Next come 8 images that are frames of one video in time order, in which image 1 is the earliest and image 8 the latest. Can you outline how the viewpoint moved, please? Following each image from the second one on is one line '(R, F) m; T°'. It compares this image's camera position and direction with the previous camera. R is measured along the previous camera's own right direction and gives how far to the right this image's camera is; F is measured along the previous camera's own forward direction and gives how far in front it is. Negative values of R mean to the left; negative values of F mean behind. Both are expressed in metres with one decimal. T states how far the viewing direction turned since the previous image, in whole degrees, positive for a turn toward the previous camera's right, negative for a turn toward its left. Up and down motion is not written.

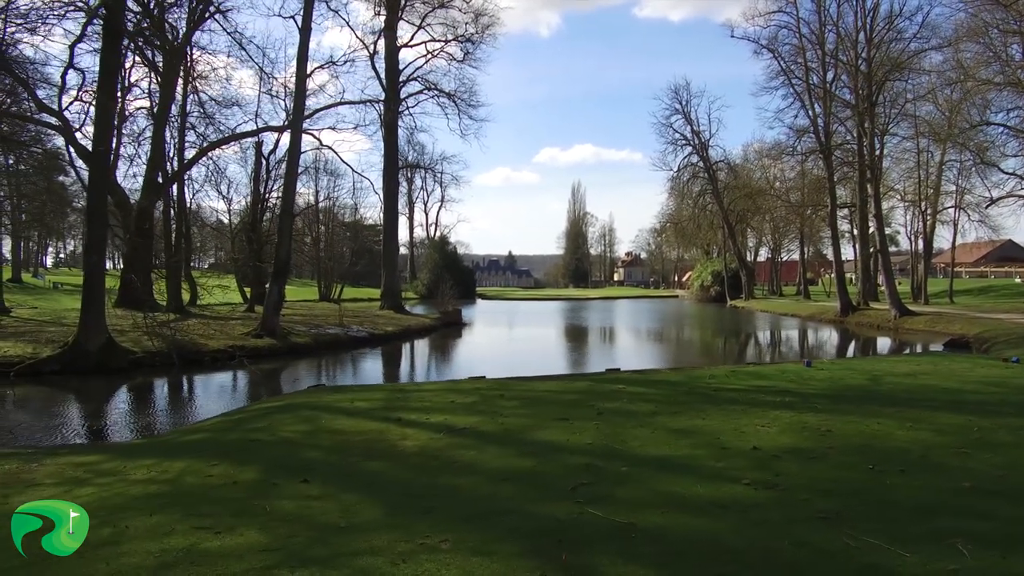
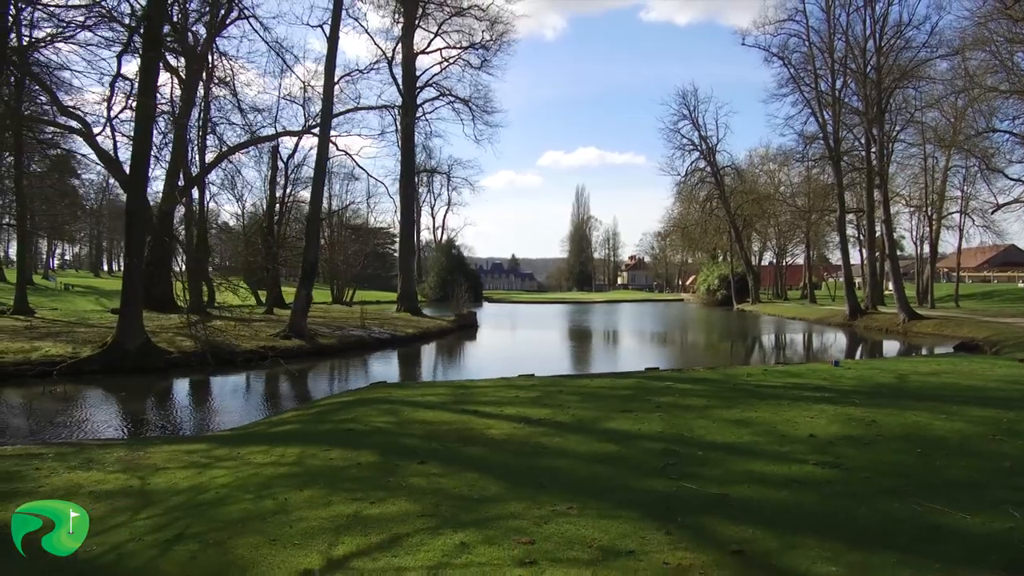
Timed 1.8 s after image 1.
(-0.6, -0.5) m; 0°
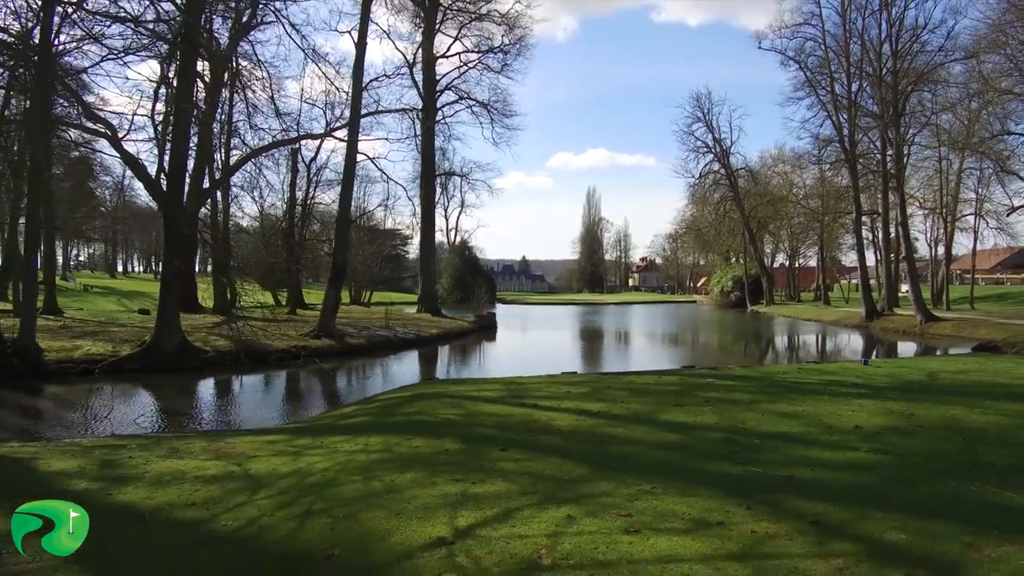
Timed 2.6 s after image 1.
(-0.4, -0.4) m; -1°
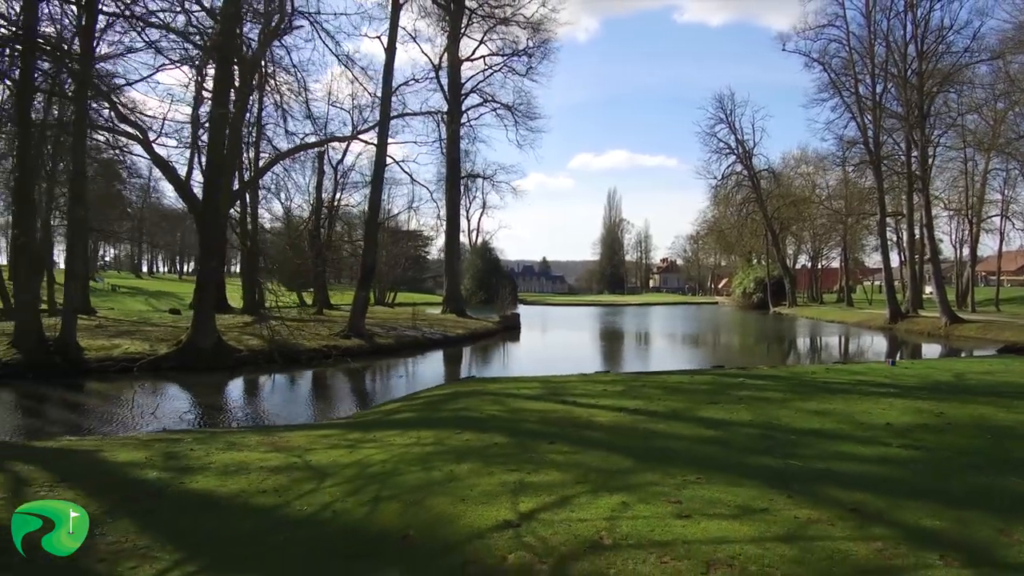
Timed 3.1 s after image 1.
(-0.2, -0.3) m; -2°
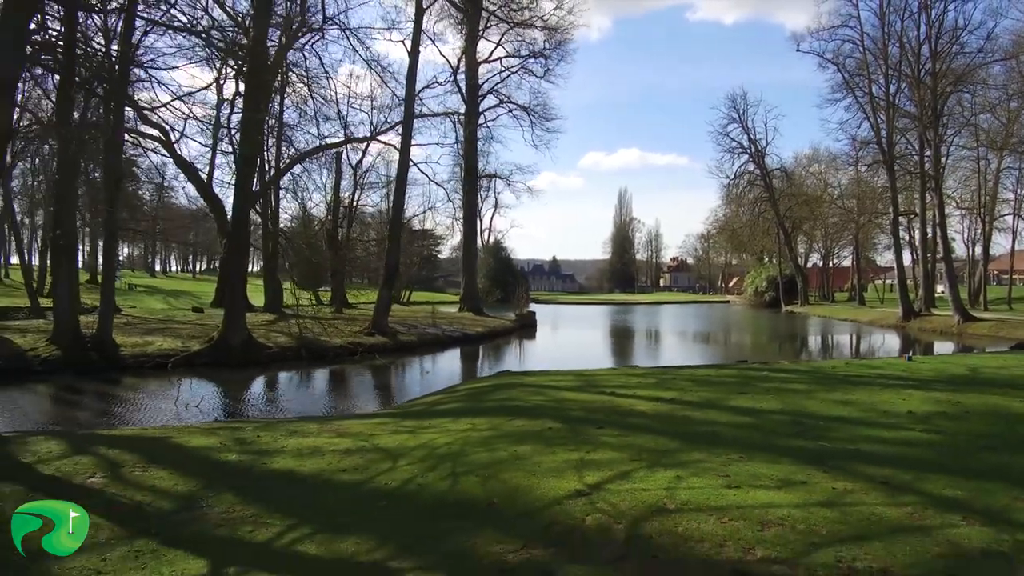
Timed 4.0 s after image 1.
(-0.3, -0.4) m; -1°
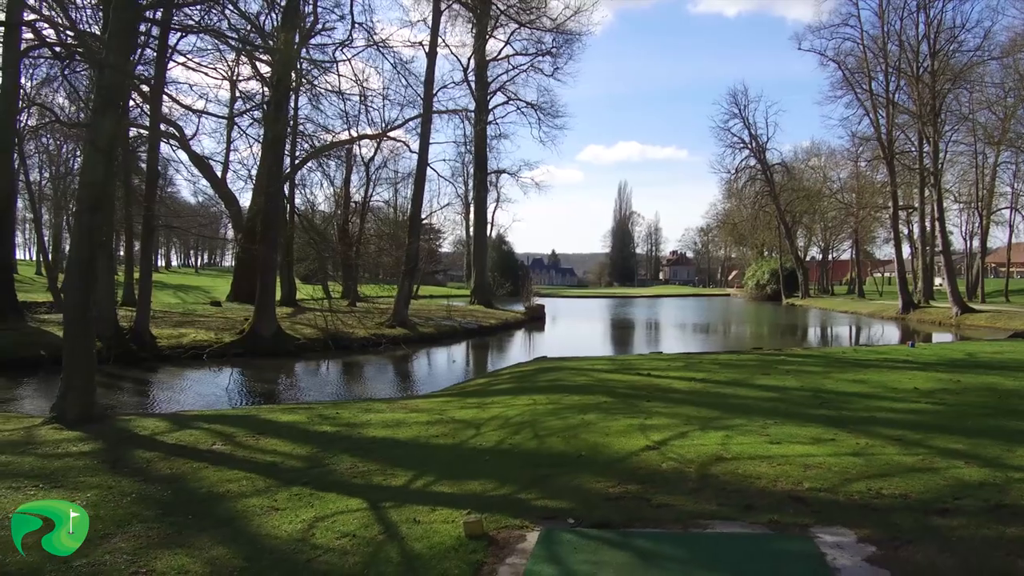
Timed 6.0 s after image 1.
(-0.6, -0.8) m; 0°
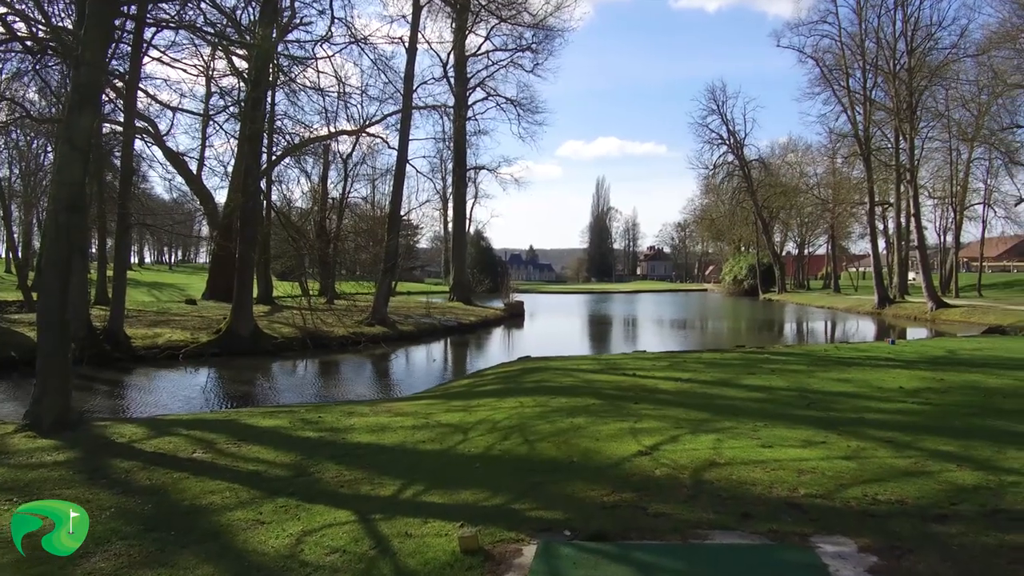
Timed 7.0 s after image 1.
(-0.1, +0.1) m; +2°
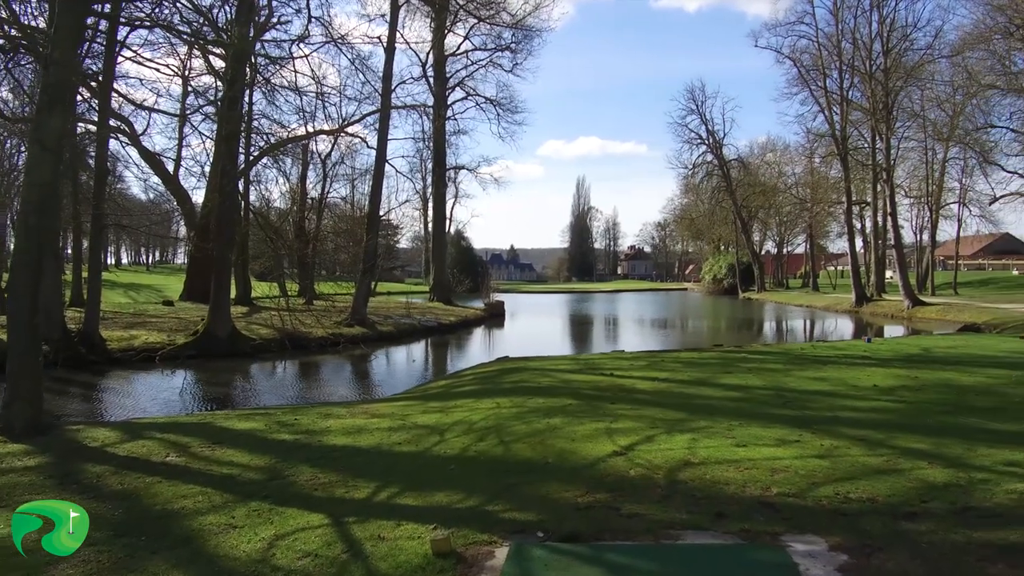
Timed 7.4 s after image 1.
(+0.1, 0.0) m; +2°
